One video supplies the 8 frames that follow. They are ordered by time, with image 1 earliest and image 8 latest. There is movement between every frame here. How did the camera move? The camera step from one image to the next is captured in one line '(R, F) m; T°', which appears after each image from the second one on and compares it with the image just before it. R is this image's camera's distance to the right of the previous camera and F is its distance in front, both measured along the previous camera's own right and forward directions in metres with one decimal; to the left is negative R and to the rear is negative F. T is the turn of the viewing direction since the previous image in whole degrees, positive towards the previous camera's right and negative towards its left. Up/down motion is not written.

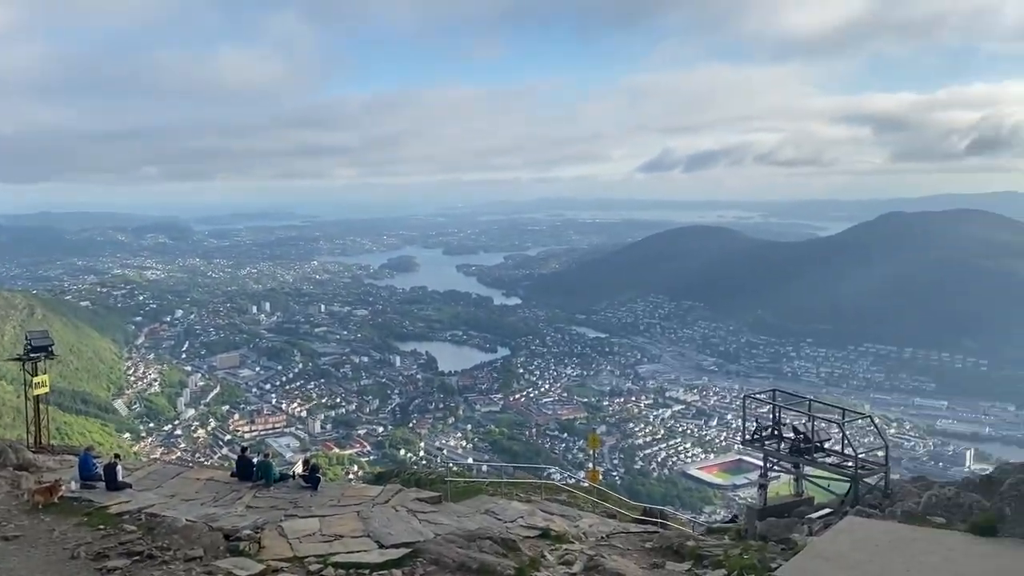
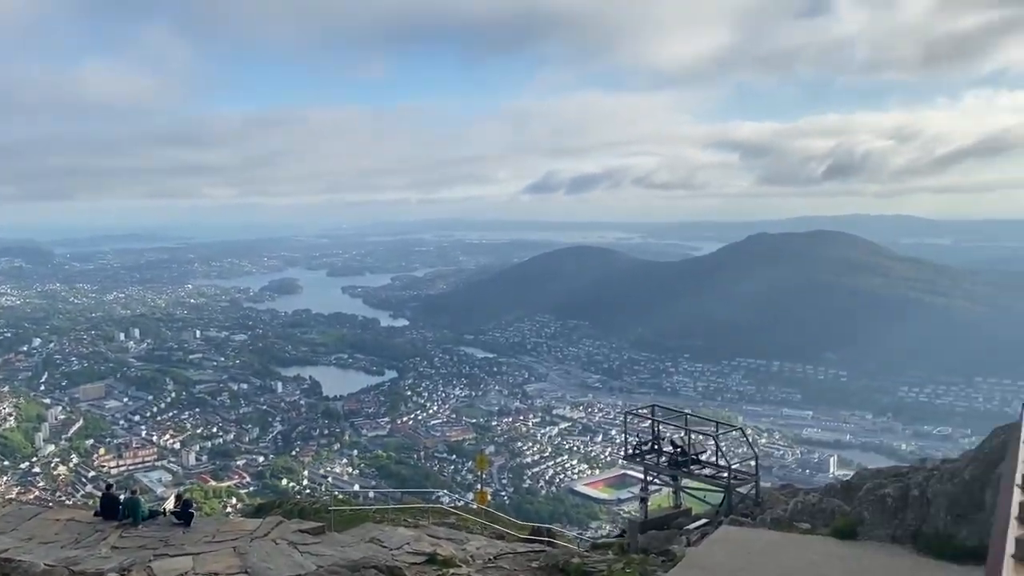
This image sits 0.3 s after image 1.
(0.0, 0.0) m; +8°
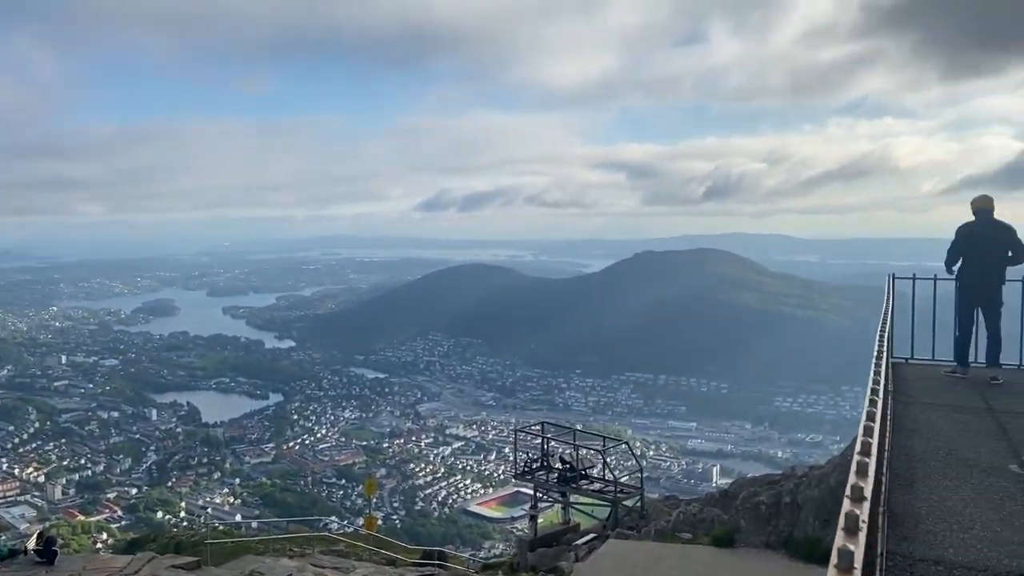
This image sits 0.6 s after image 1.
(+0.1, 0.0) m; +8°
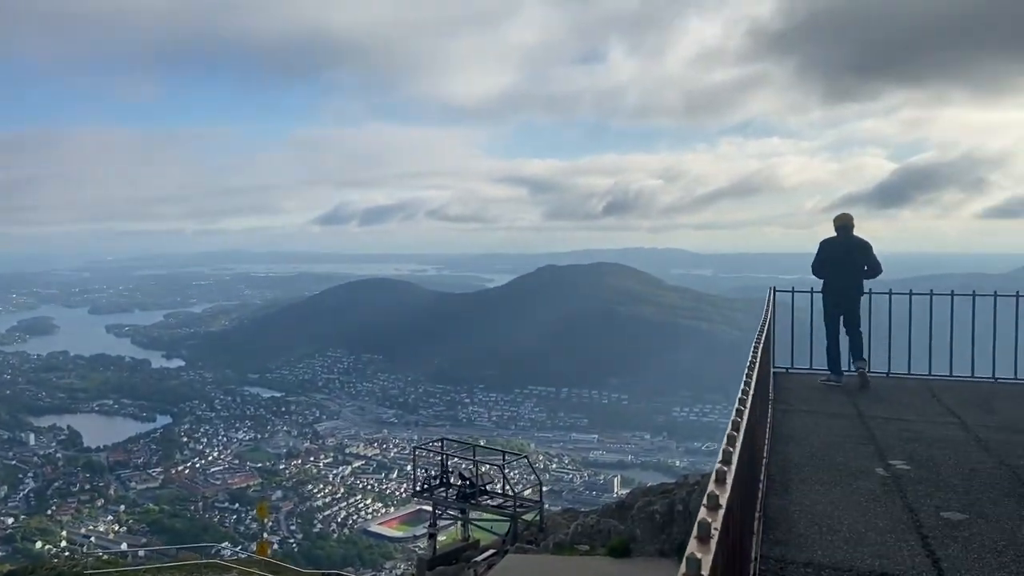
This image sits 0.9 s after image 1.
(+0.1, 0.0) m; +7°
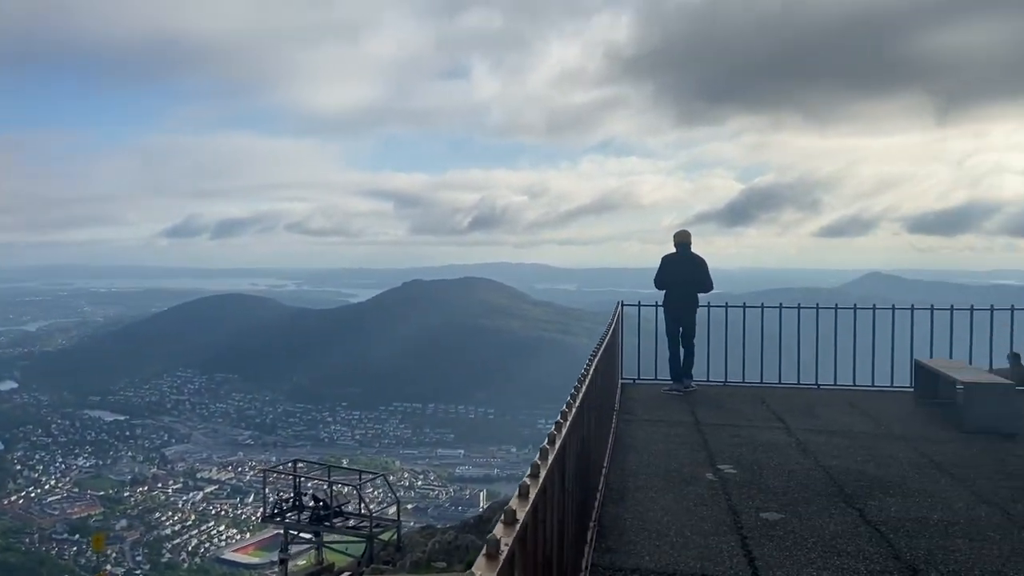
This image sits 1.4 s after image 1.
(+0.1, 0.0) m; +10°
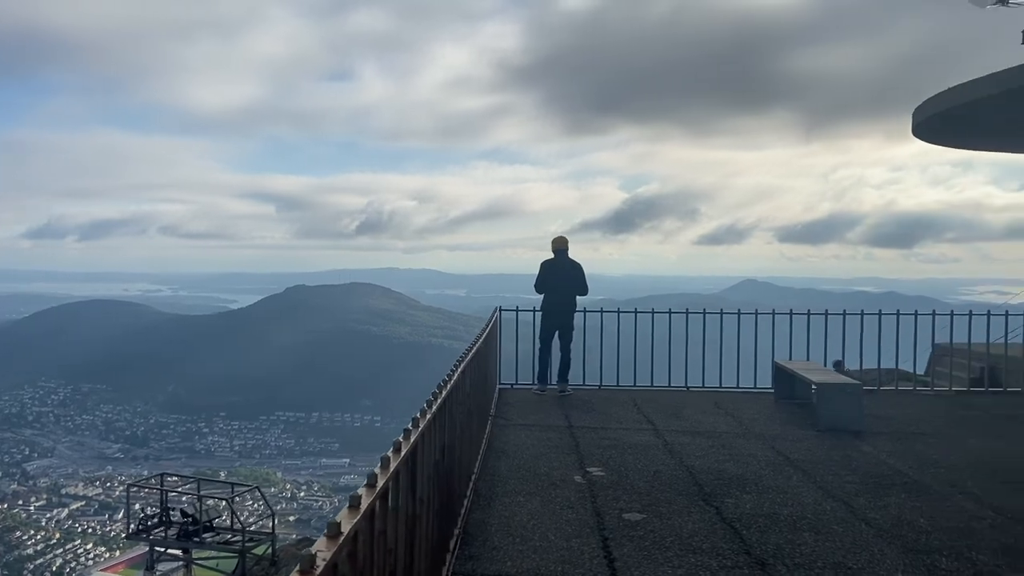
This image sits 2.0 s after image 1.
(+0.1, 0.0) m; +8°
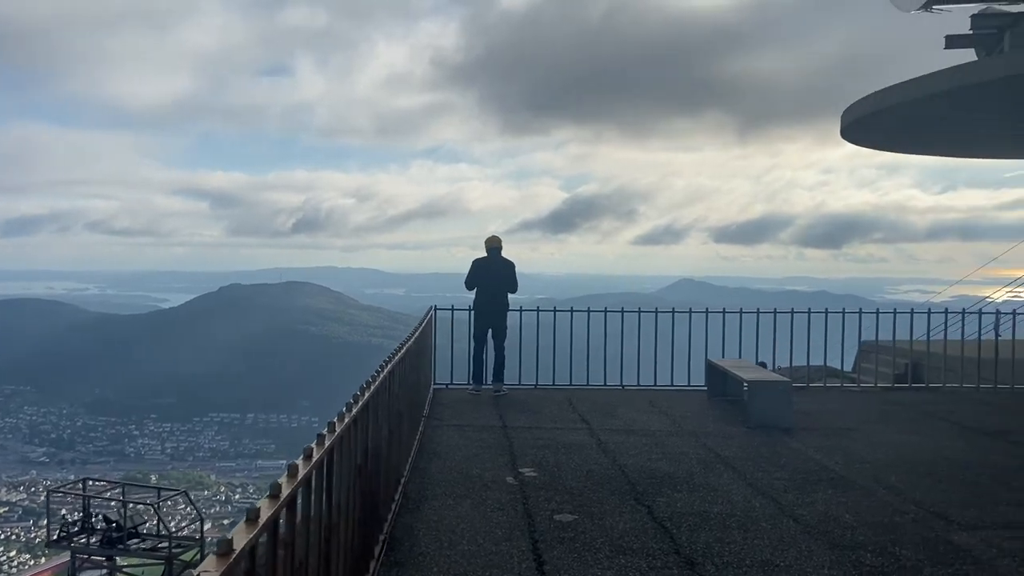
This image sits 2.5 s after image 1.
(0.0, +0.1) m; +4°
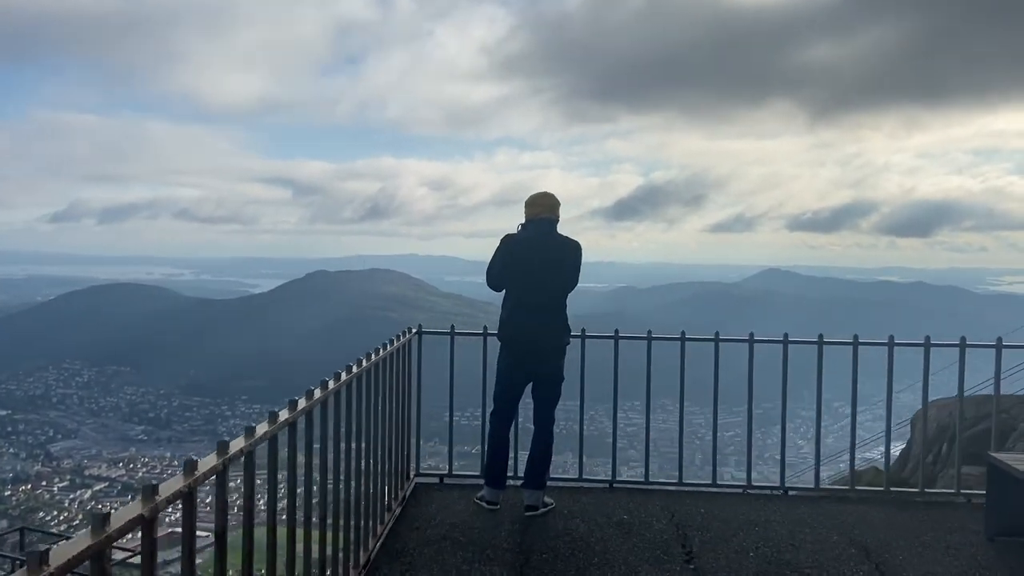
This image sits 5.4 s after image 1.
(+0.1, +3.4) m; -6°
